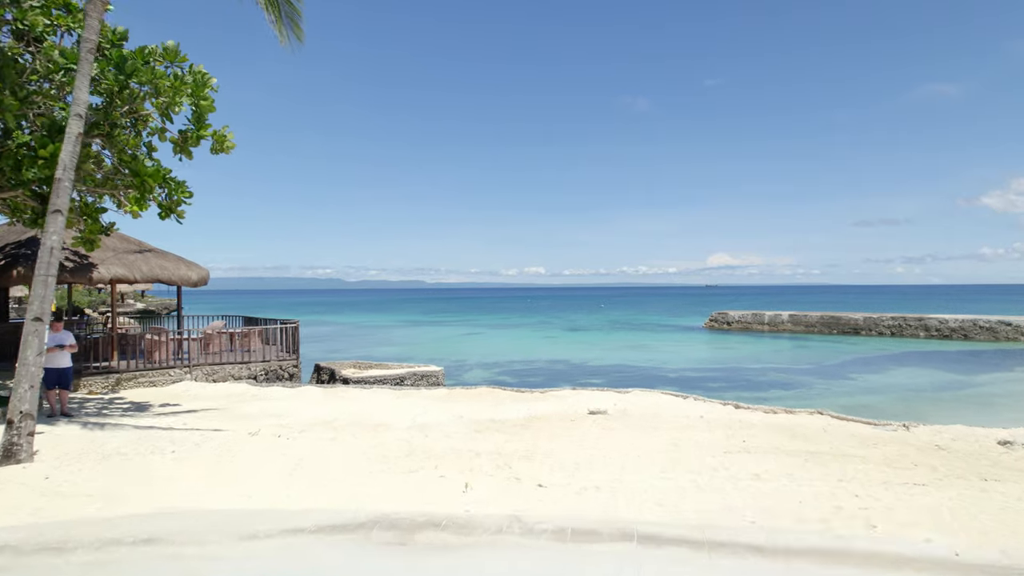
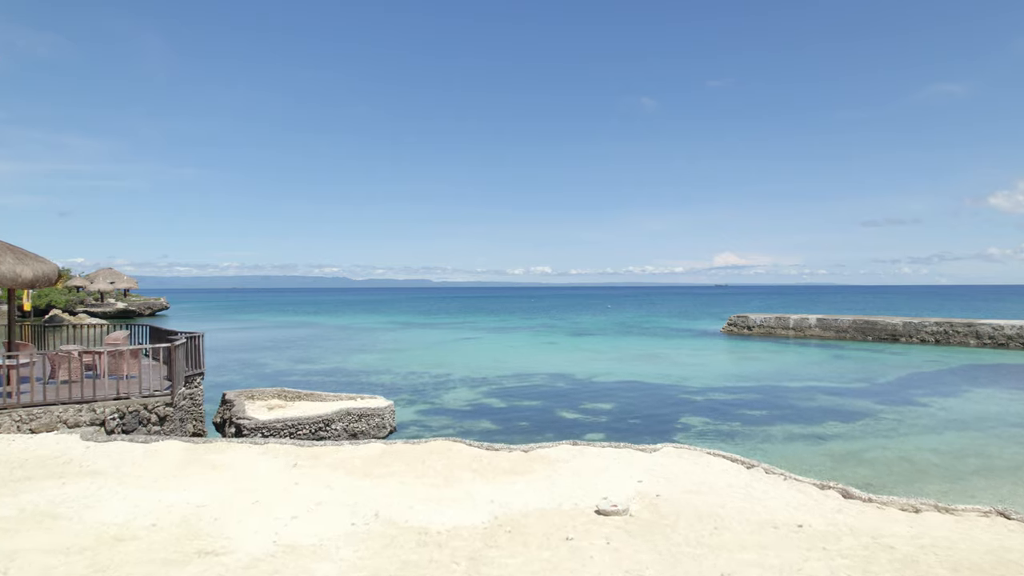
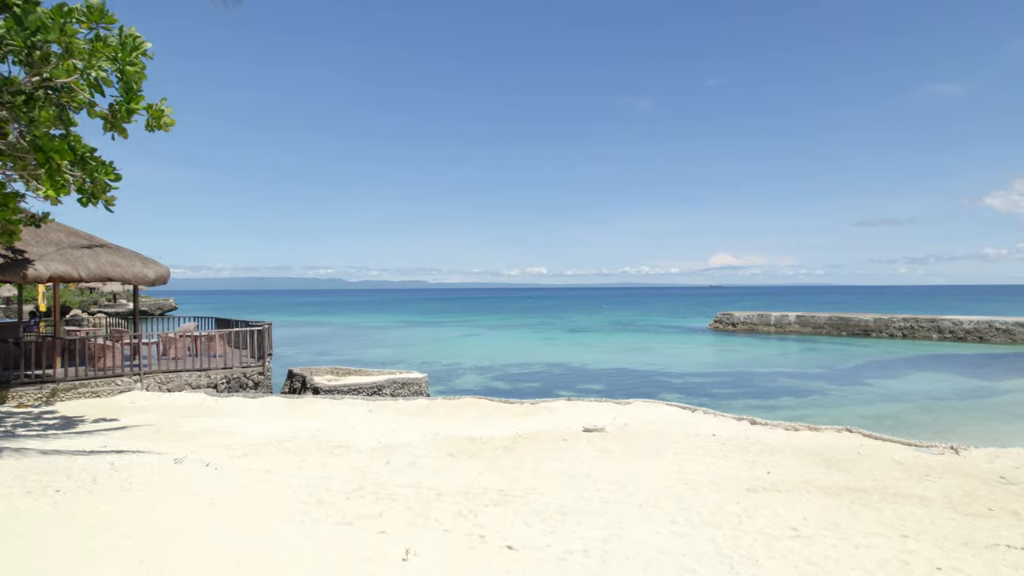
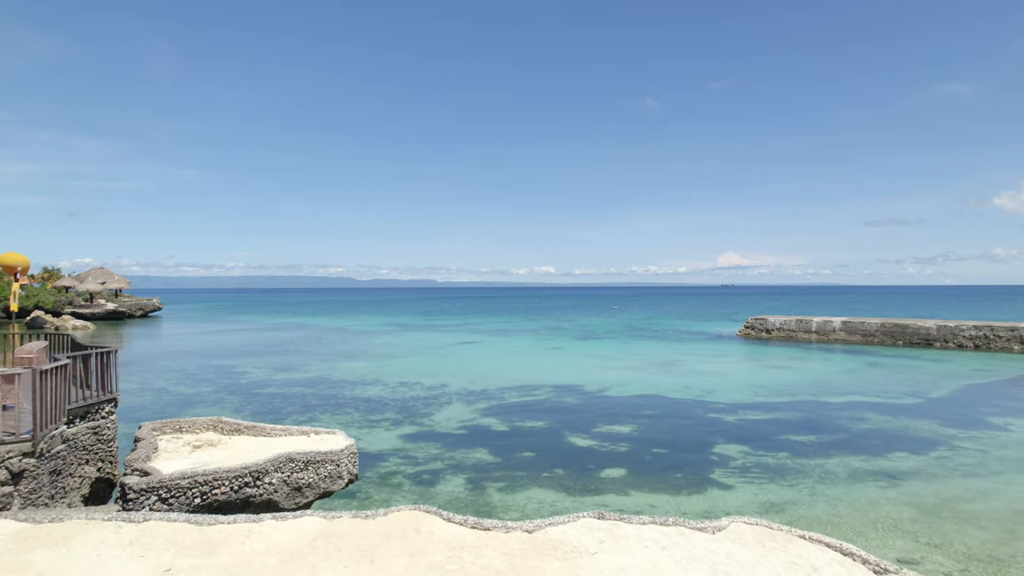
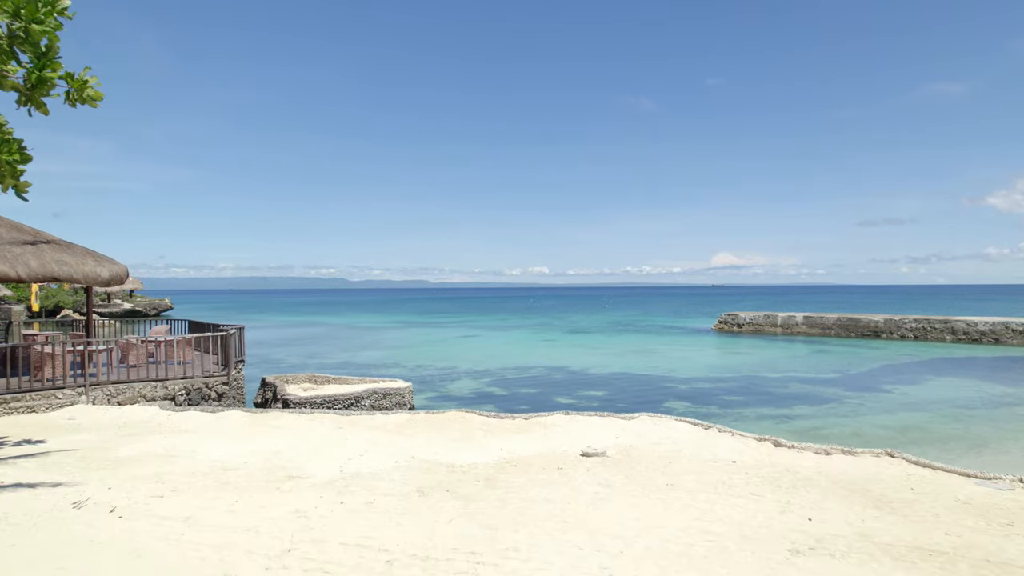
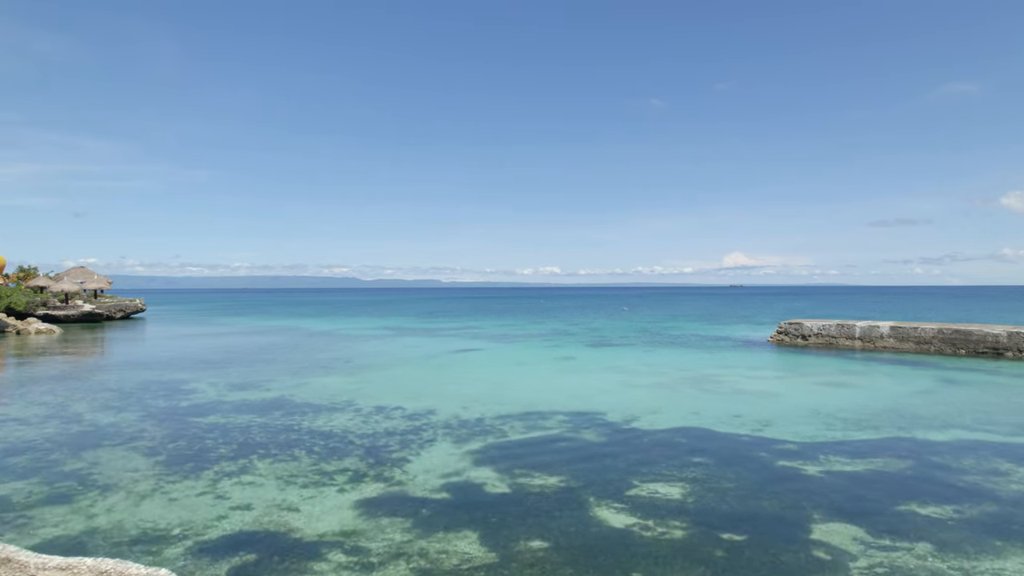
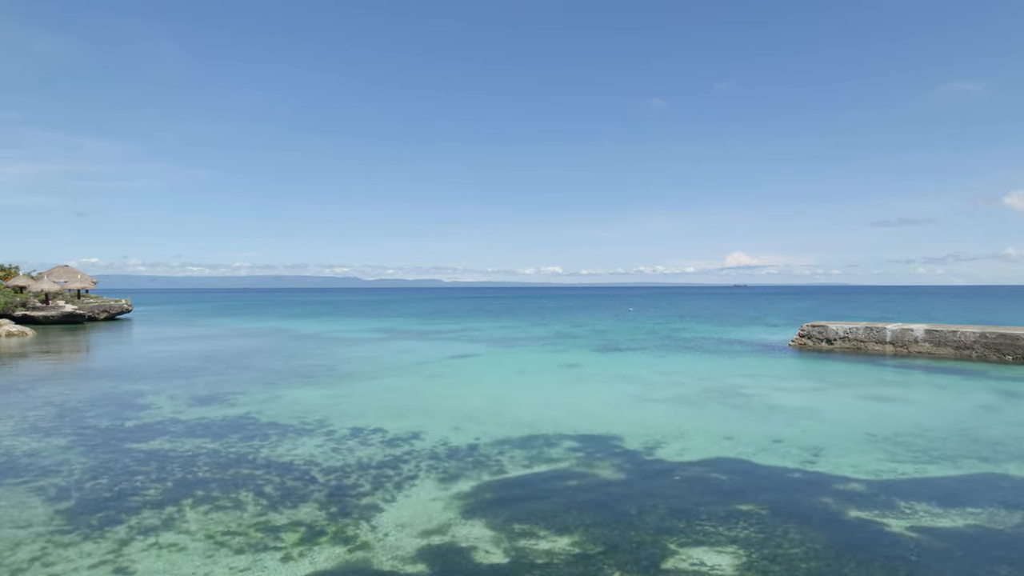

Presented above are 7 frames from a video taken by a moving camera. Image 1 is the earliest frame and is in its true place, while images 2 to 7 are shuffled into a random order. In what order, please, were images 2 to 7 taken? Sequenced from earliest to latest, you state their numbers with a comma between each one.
3, 5, 2, 4, 6, 7
